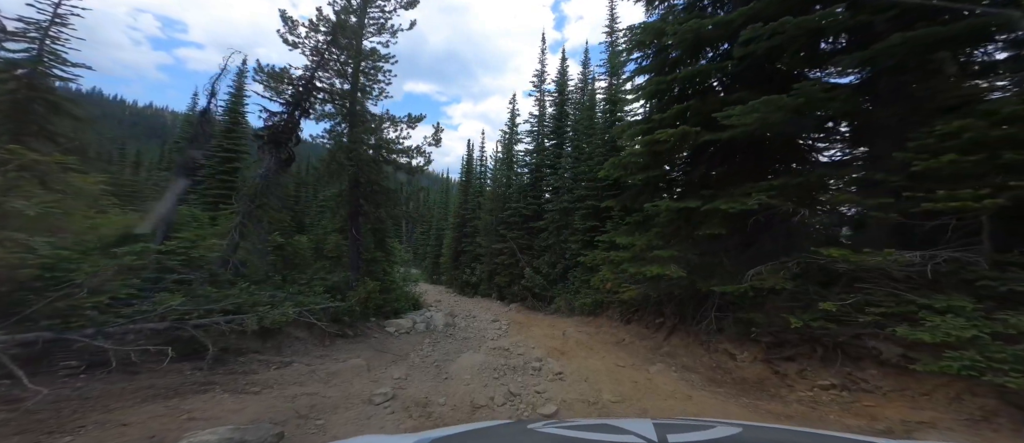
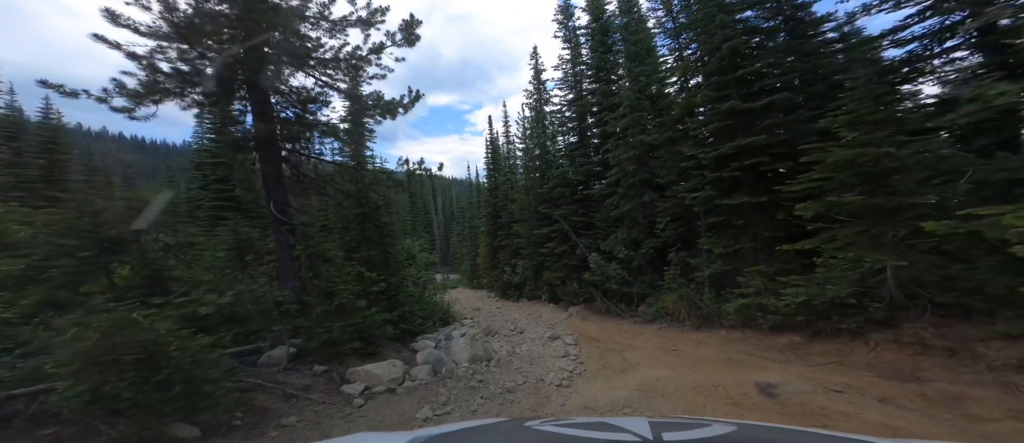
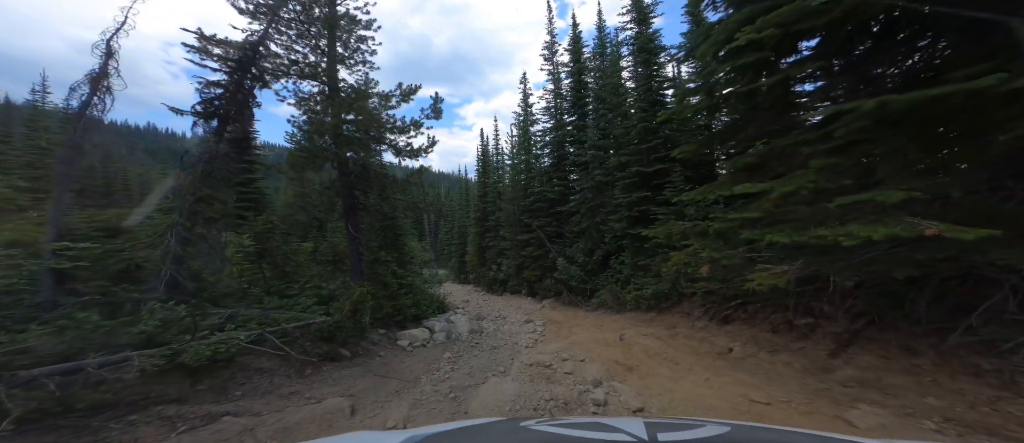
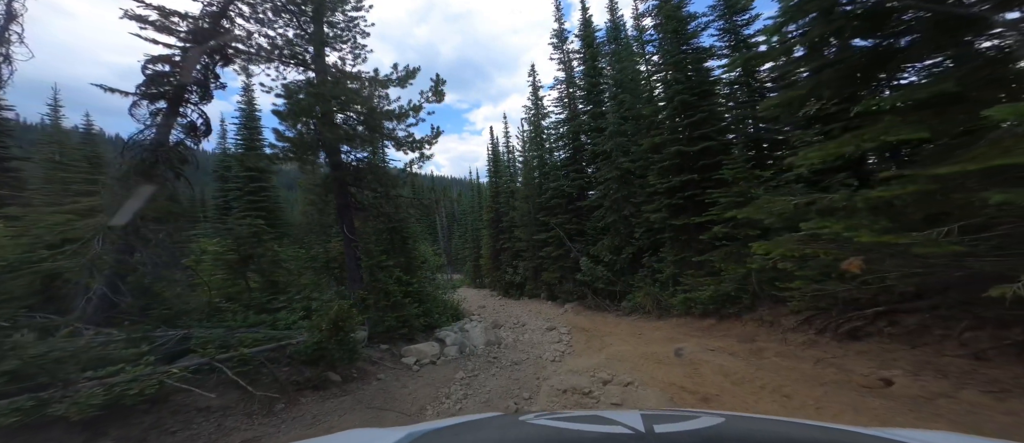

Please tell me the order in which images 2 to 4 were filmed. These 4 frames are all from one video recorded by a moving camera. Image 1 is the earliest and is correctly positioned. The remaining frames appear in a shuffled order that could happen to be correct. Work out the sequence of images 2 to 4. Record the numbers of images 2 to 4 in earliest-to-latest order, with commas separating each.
3, 4, 2
